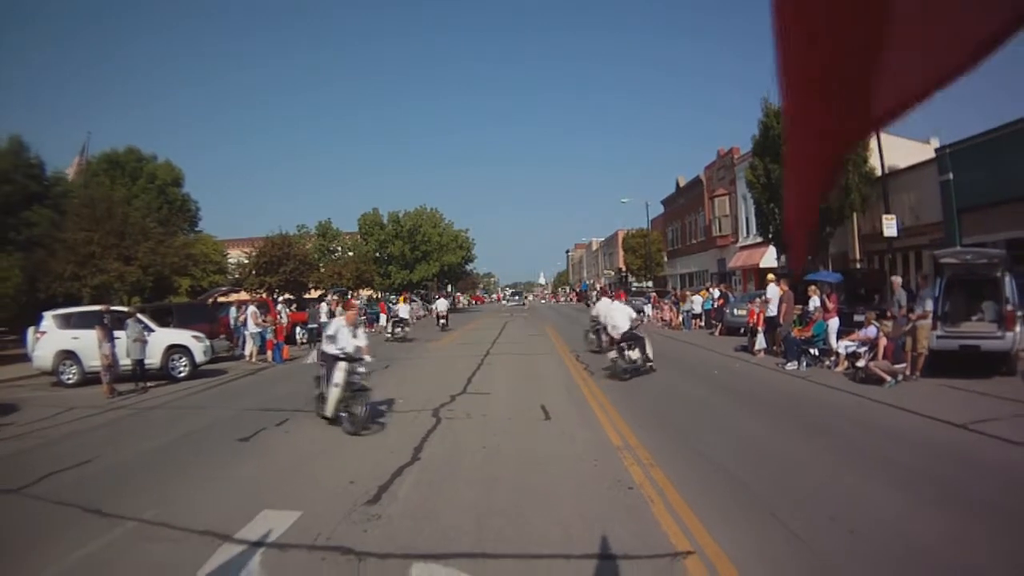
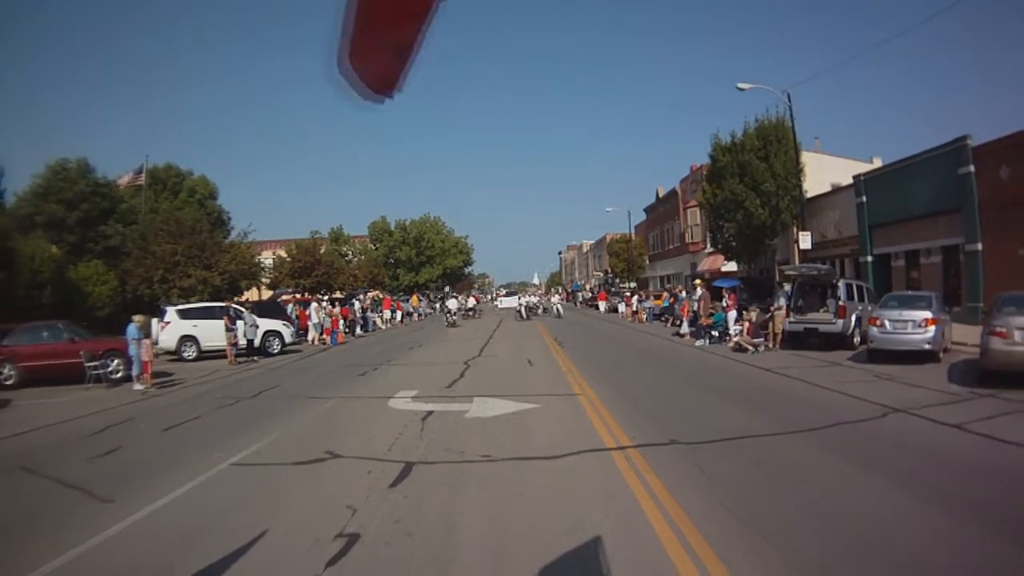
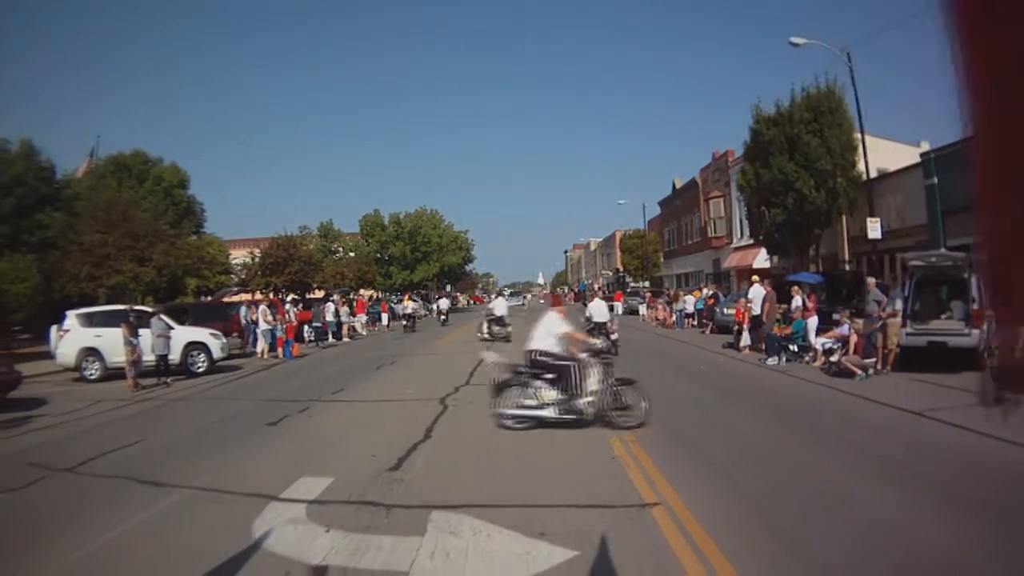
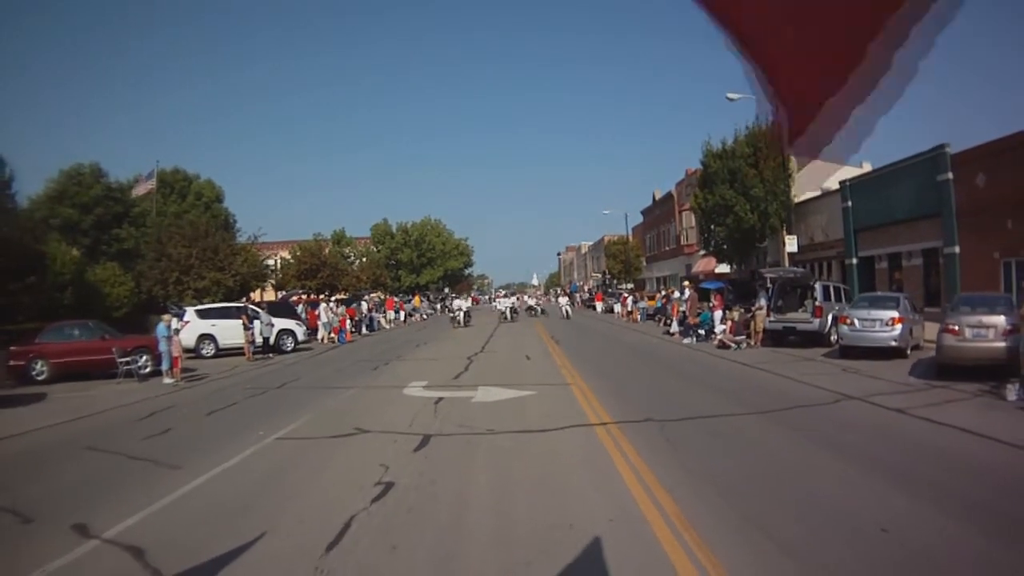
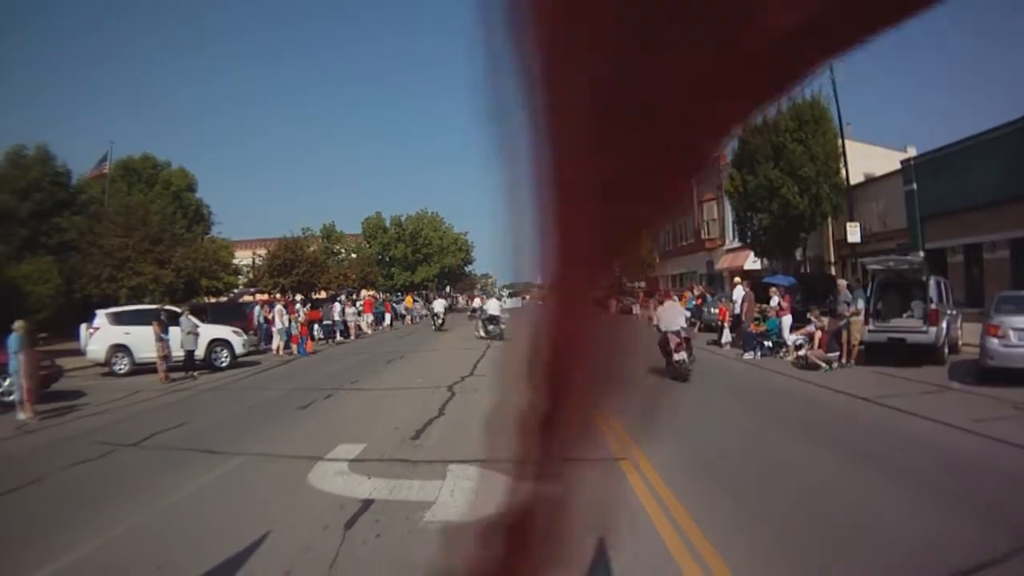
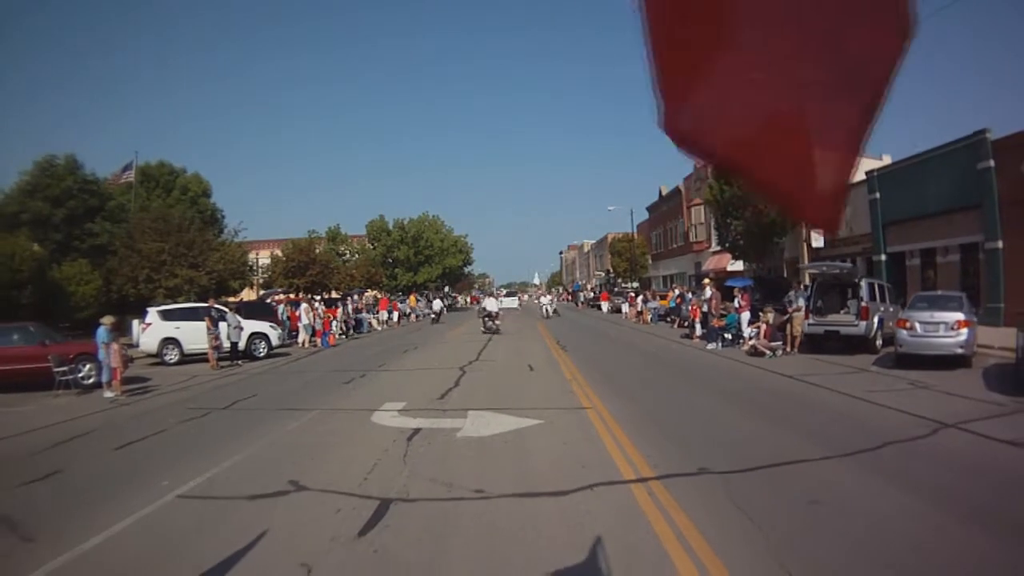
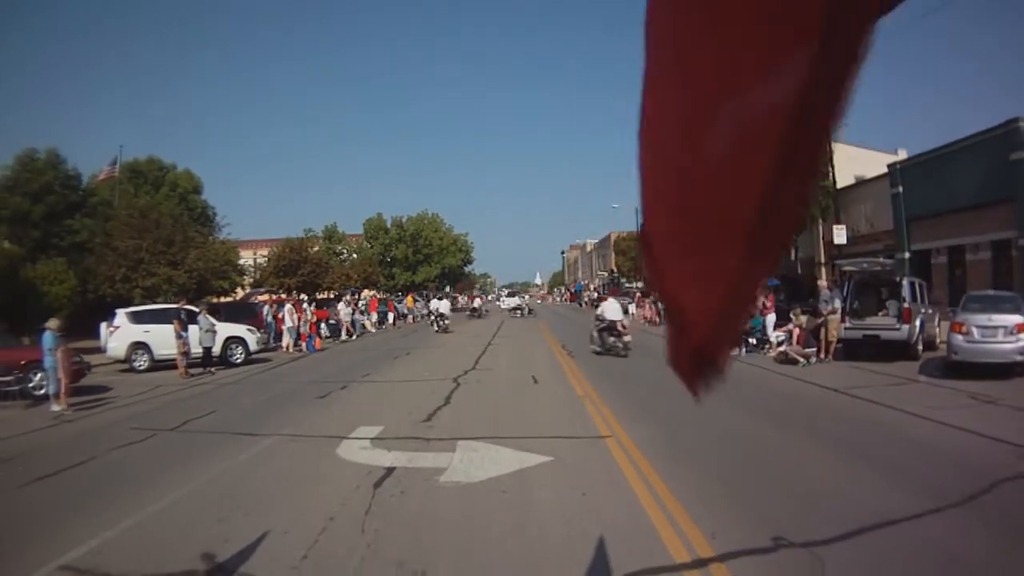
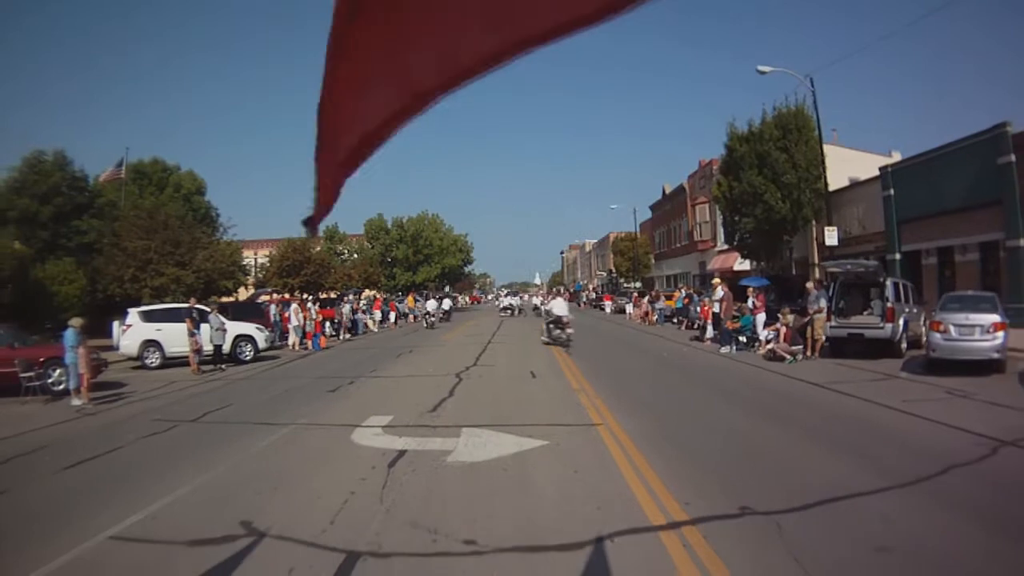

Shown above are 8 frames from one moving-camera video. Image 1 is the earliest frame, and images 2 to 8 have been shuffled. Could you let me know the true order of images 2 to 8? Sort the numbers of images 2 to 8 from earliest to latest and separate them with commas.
3, 5, 7, 8, 6, 2, 4
